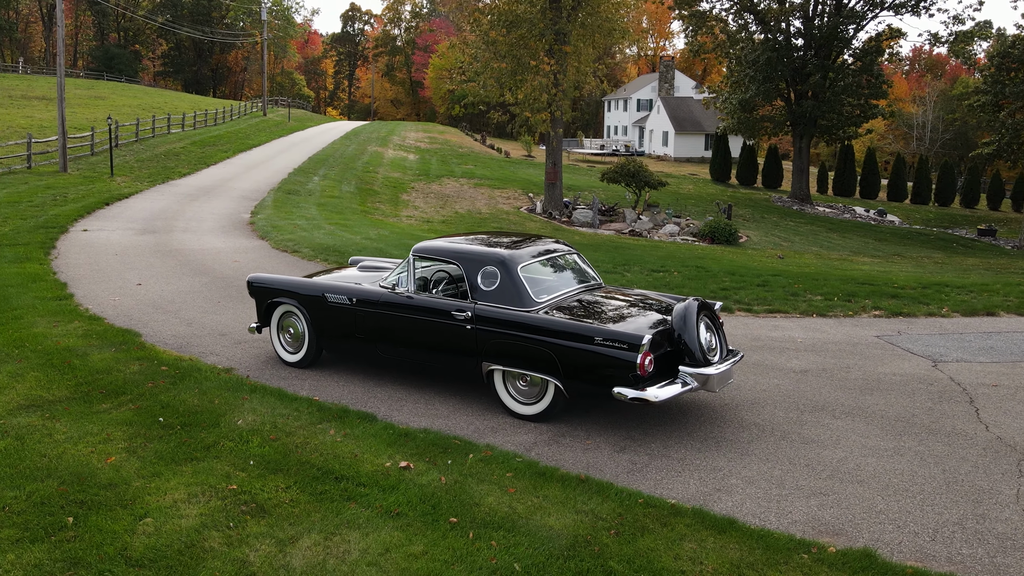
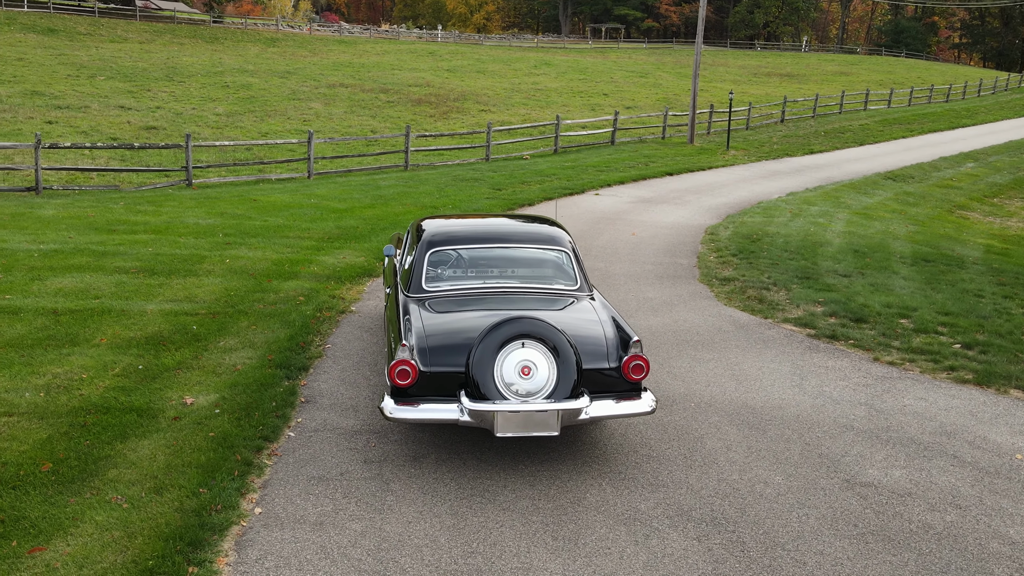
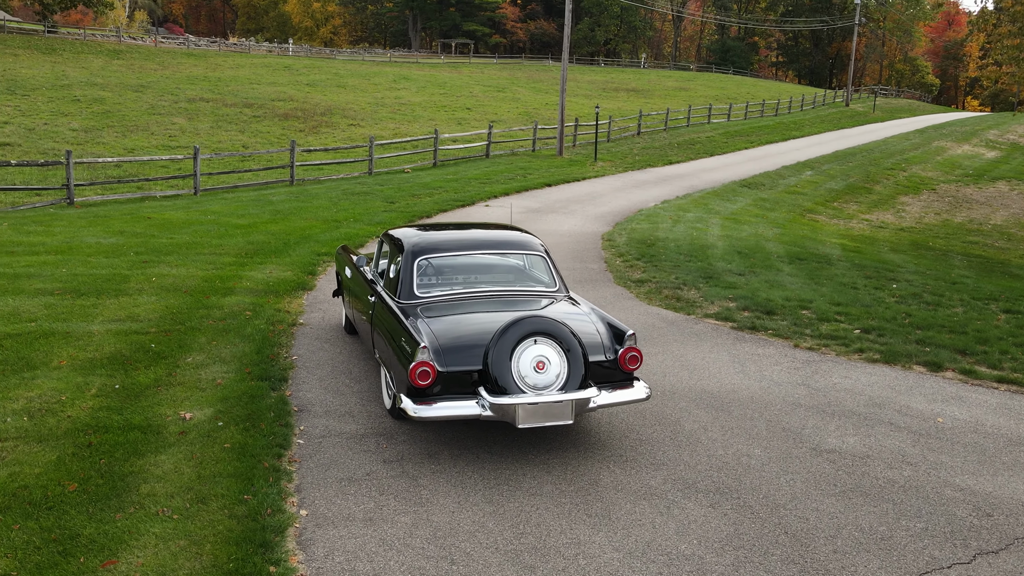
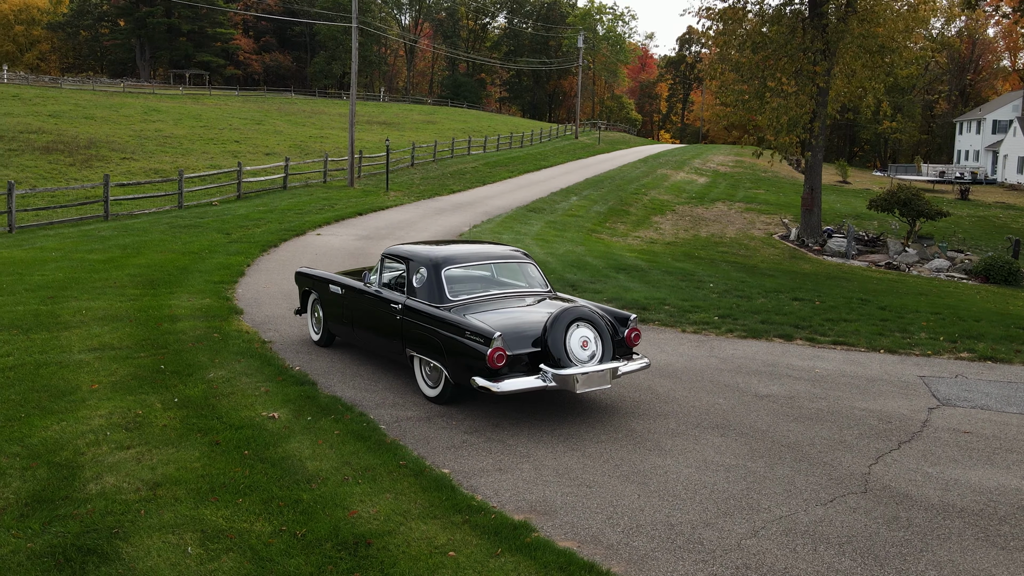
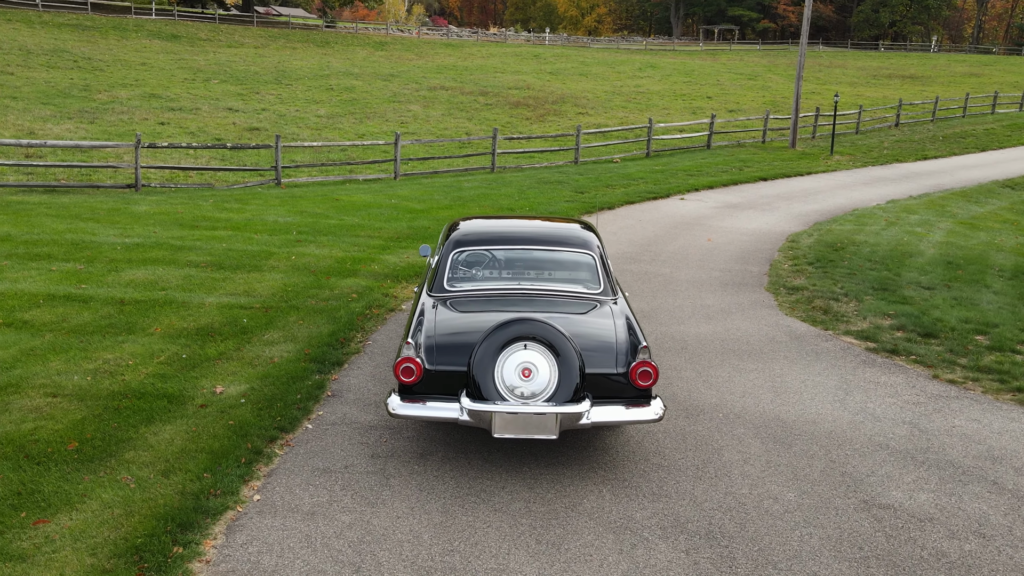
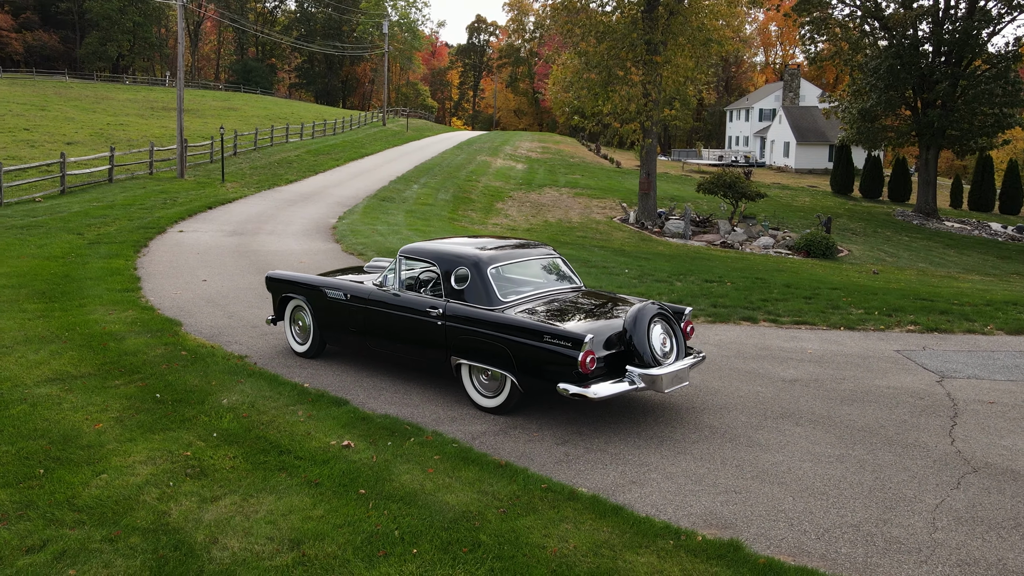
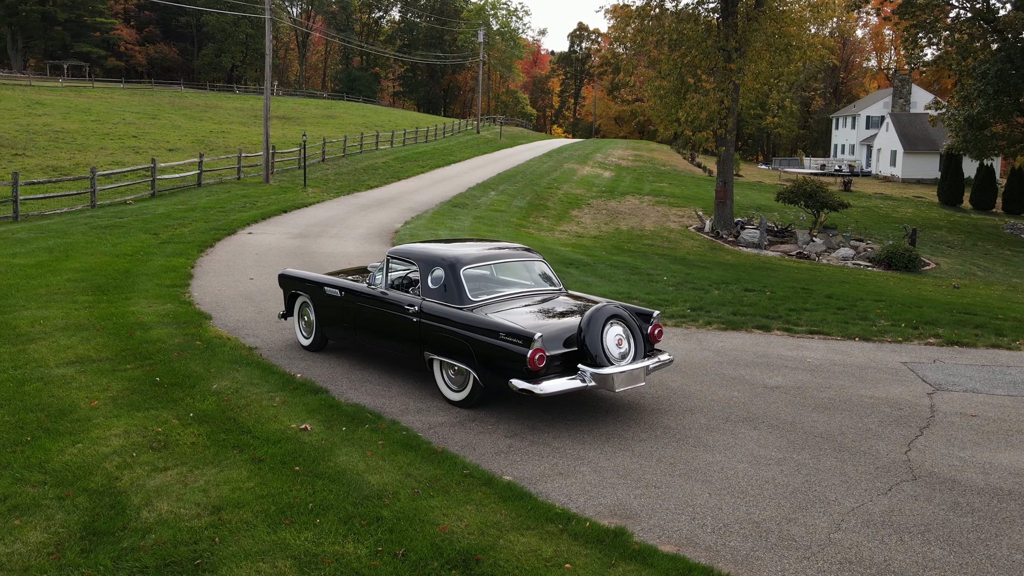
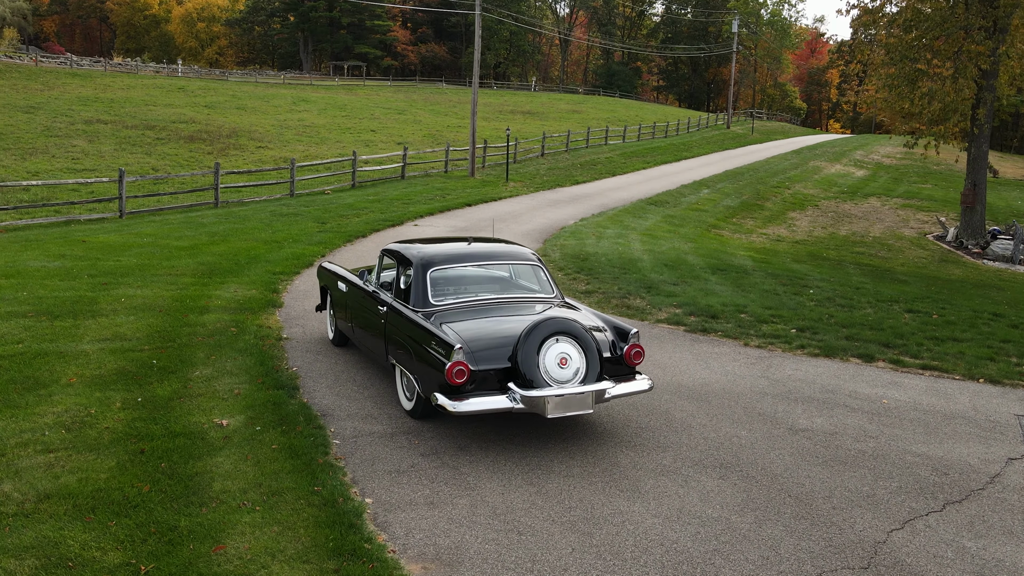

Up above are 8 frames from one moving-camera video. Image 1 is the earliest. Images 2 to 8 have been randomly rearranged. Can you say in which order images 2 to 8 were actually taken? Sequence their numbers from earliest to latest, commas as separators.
6, 7, 4, 8, 3, 2, 5
